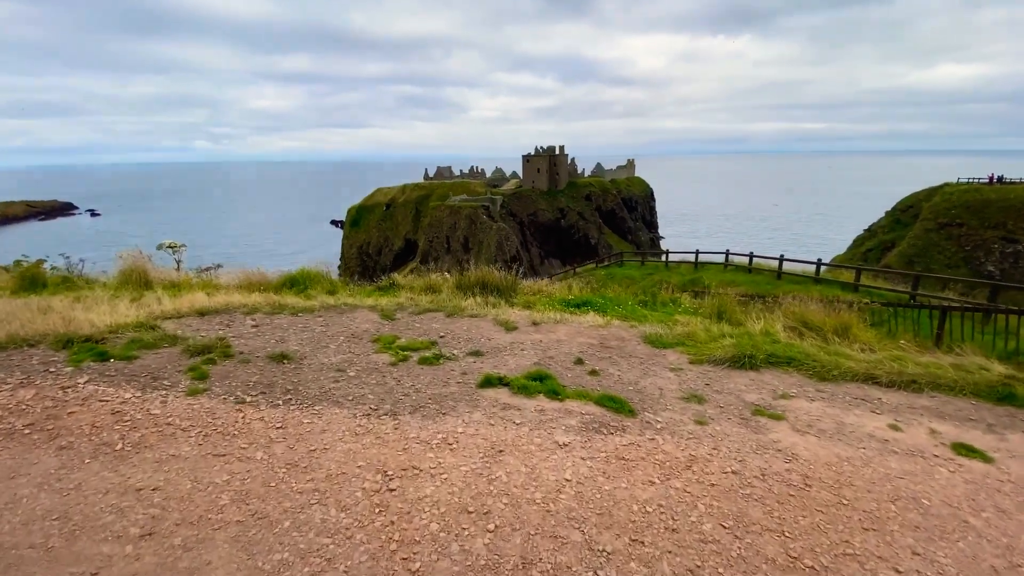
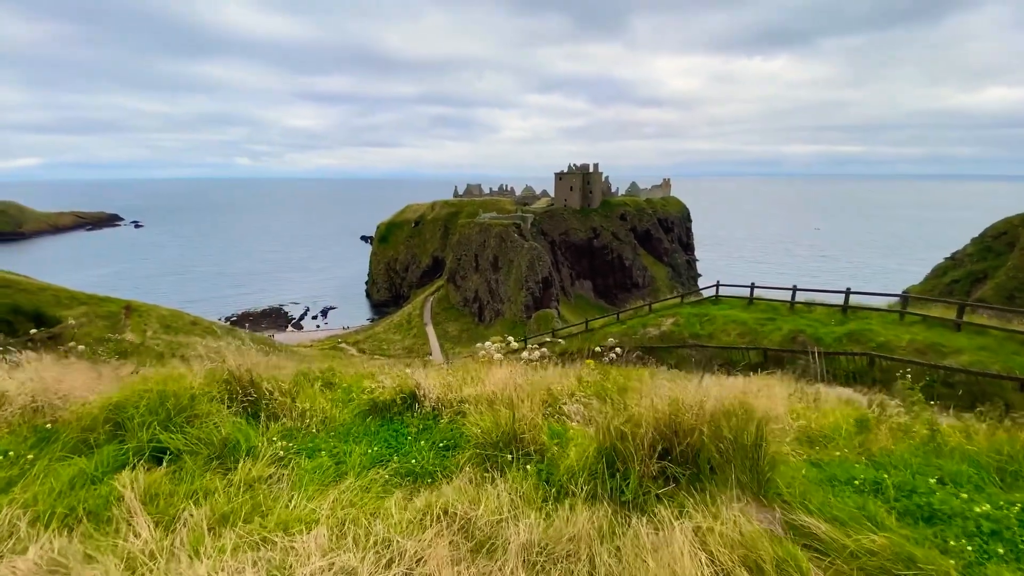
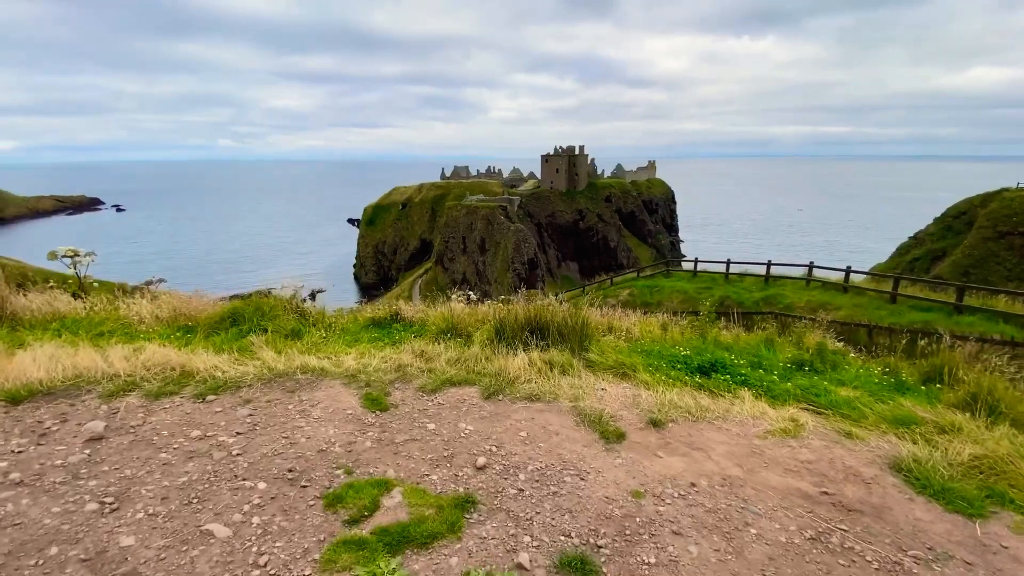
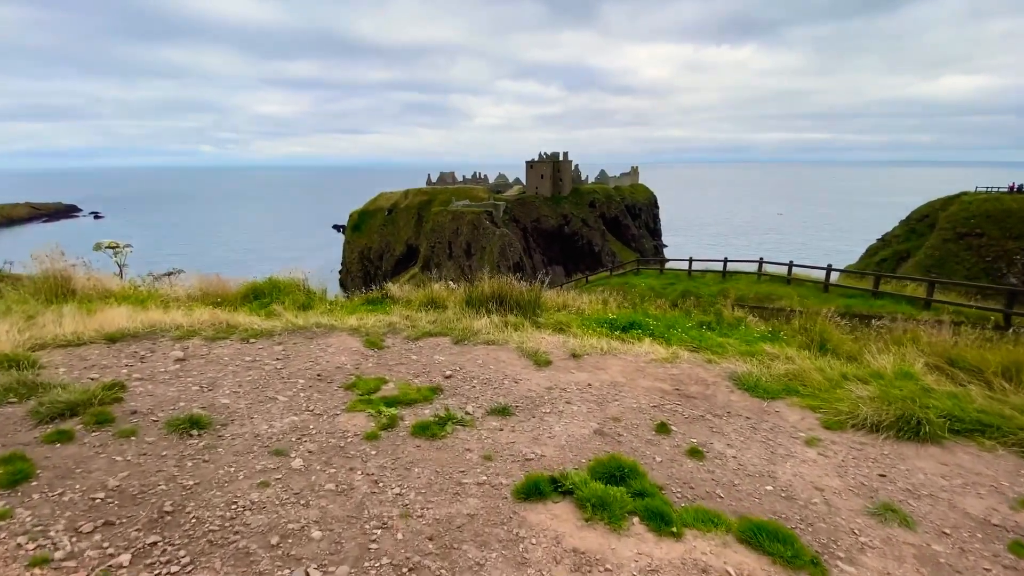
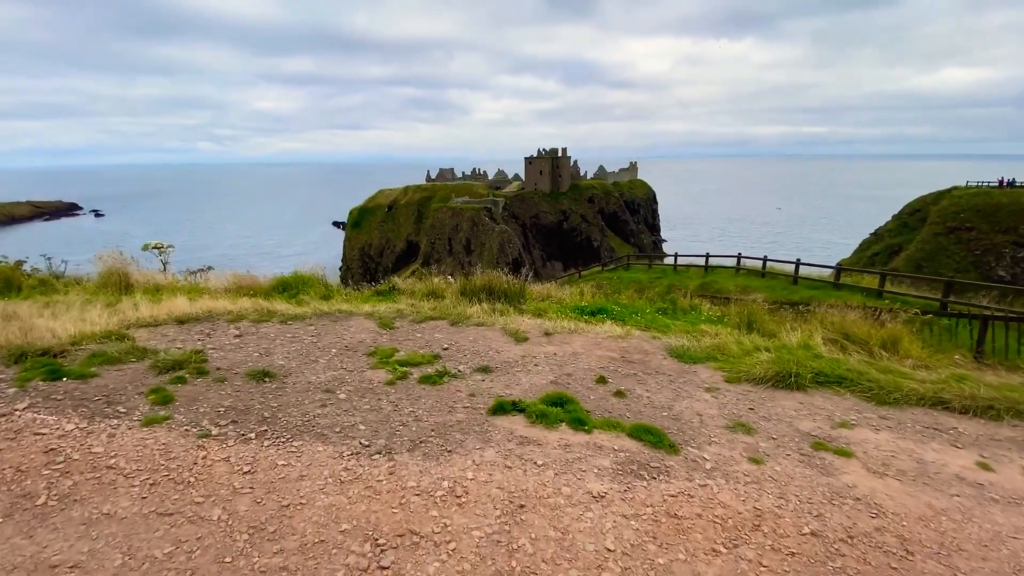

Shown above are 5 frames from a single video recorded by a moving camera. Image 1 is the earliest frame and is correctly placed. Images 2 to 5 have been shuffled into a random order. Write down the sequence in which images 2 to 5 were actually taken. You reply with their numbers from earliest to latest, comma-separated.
5, 4, 3, 2
